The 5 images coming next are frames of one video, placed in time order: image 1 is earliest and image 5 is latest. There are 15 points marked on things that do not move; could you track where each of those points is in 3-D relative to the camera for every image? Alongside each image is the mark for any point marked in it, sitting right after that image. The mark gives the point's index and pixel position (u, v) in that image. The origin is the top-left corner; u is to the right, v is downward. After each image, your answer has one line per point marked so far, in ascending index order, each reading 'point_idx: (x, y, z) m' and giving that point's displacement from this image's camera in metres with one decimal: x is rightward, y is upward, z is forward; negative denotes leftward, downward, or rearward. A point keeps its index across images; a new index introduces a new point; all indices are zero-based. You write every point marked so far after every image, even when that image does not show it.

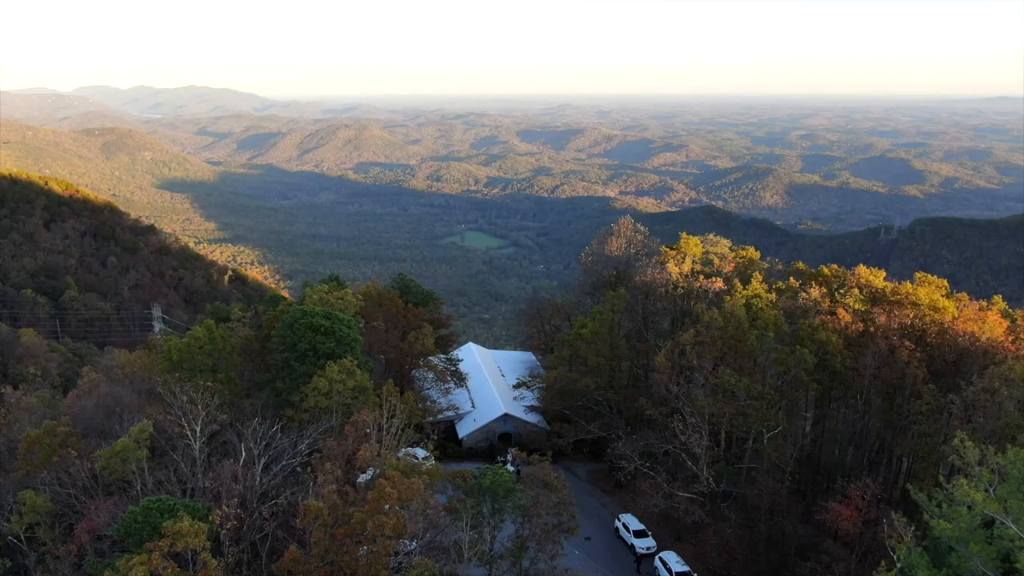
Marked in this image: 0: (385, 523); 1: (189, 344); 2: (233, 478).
0: (-2.1, -3.7, +9.8) m
1: (-9.4, -1.6, +18.0) m
2: (-5.7, -4.0, +12.8) m
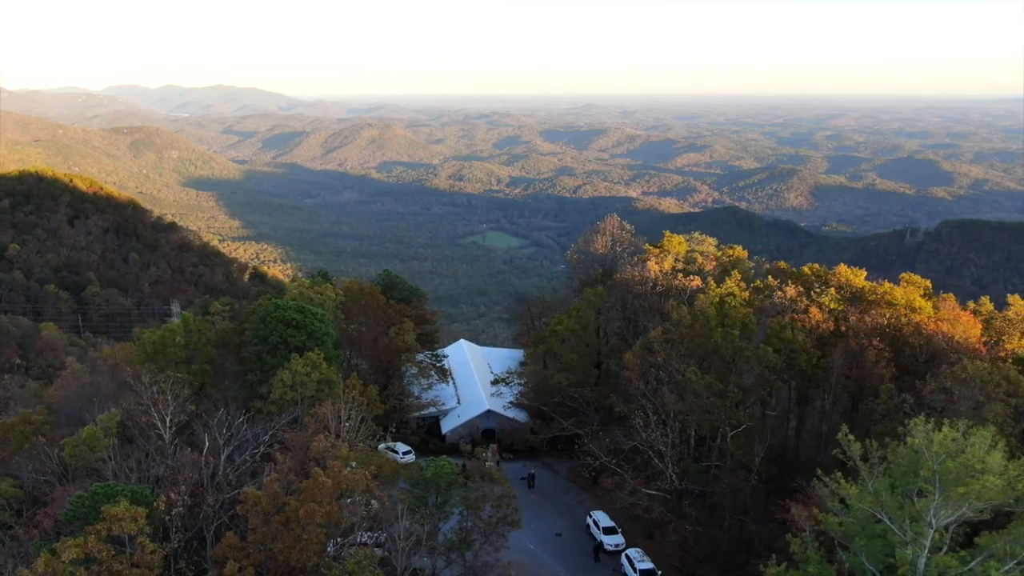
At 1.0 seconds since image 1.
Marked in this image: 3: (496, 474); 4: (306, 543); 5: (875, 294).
0: (-3.1, -3.5, +10.0) m
1: (-10.2, -1.4, +18.3) m
2: (-6.7, -3.8, +13.0) m
3: (-0.3, -3.6, +12.0) m
4: (-3.2, -4.0, +9.9) m
5: (+10.5, -0.2, +17.8) m
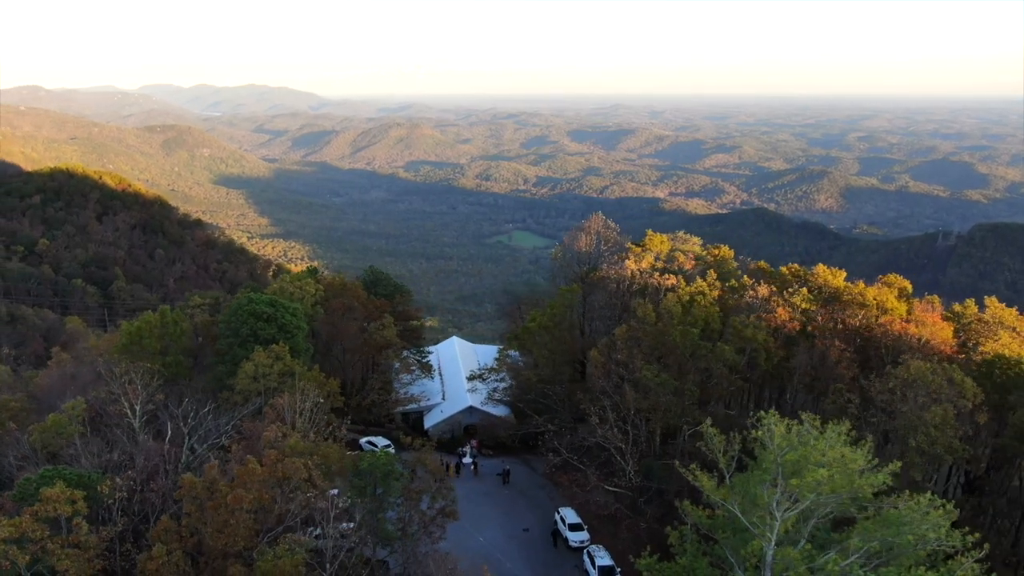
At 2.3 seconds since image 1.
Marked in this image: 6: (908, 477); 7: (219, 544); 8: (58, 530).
0: (-4.4, -3.4, +10.2) m
1: (-11.2, -1.2, +18.7) m
2: (-7.8, -3.6, +13.4) m
3: (-1.5, -3.5, +12.1) m
4: (-4.4, -3.9, +10.1) m
5: (+9.5, -0.2, +17.6) m
6: (+7.3, -3.5, +11.5) m
7: (-4.7, -4.1, +9.9) m
8: (-7.5, -4.0, +10.4) m
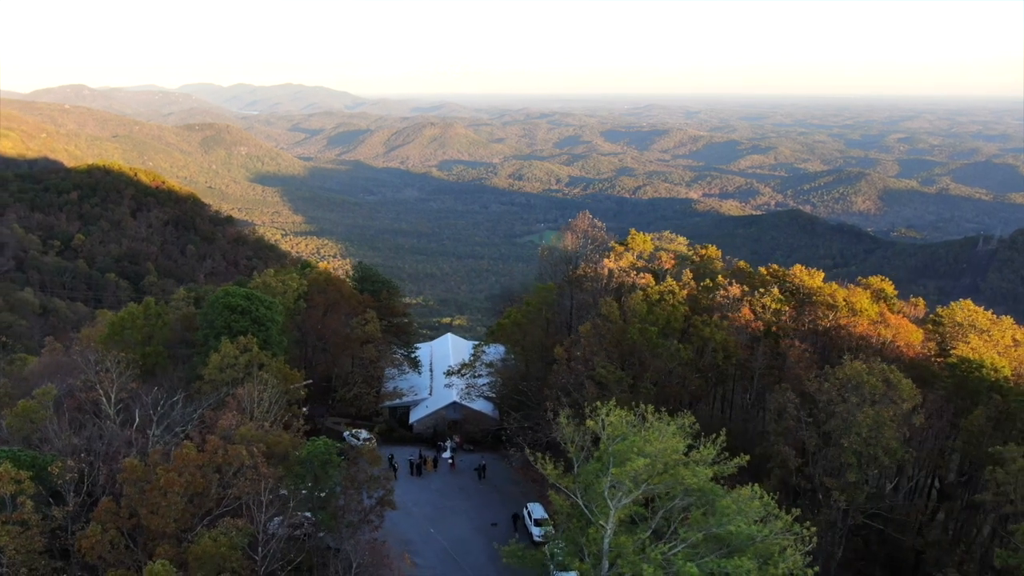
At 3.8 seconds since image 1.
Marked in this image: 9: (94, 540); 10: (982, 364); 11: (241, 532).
0: (-5.6, -3.2, +10.5) m
1: (-12.1, -0.9, +19.3) m
2: (-8.9, -3.4, +13.8) m
3: (-2.7, -3.4, +12.4) m
4: (-5.7, -3.7, +10.4) m
5: (+8.6, -0.2, +17.5) m
6: (+6.1, -3.5, +11.4) m
7: (-5.9, -3.9, +10.3) m
8: (-8.8, -3.8, +10.8) m
9: (-6.7, -4.0, +10.0) m
10: (+10.8, -1.7, +14.4) m
11: (-4.7, -4.2, +10.8) m
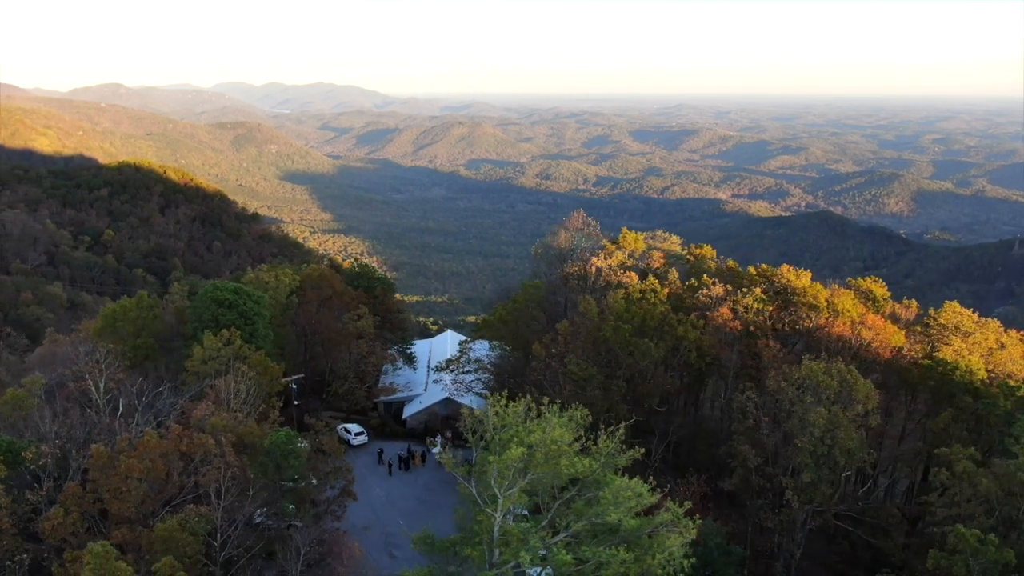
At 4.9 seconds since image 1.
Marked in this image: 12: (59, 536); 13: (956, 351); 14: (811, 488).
0: (-6.5, -3.1, +10.8) m
1: (-12.6, -0.7, +19.8) m
2: (-9.6, -3.2, +14.2) m
3: (-3.4, -3.3, +12.6) m
4: (-6.6, -3.6, +10.7) m
5: (+8.0, -0.2, +17.3) m
6: (+5.3, -3.5, +11.4) m
7: (-6.8, -3.8, +10.6) m
8: (-9.6, -3.6, +11.2) m
9: (-7.5, -3.9, +10.3) m
10: (+10.1, -1.8, +14.1) m
11: (-5.6, -4.1, +11.1) m
12: (-7.5, -4.1, +10.4) m
13: (+10.5, -1.5, +14.7) m
14: (+5.6, -3.8, +11.8) m
